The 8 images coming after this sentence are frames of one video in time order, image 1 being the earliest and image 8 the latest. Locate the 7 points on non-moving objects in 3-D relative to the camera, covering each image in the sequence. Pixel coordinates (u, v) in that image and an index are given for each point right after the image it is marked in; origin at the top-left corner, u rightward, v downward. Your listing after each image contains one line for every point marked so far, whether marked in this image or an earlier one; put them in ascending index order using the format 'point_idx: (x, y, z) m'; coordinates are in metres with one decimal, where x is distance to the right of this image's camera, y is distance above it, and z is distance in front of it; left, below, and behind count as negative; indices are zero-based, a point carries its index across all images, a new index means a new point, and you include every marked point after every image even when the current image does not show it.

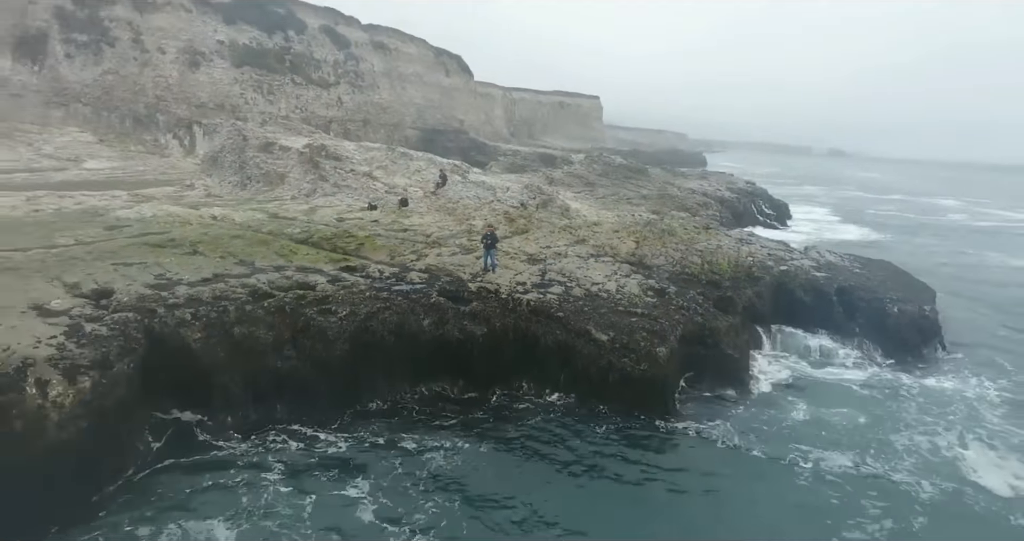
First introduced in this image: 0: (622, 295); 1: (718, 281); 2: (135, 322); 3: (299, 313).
0: (+2.7, -0.6, +14.6) m
1: (+5.8, -0.3, +16.4) m
2: (-6.9, -0.9, +10.8) m
3: (-4.4, -0.8, +12.4) m
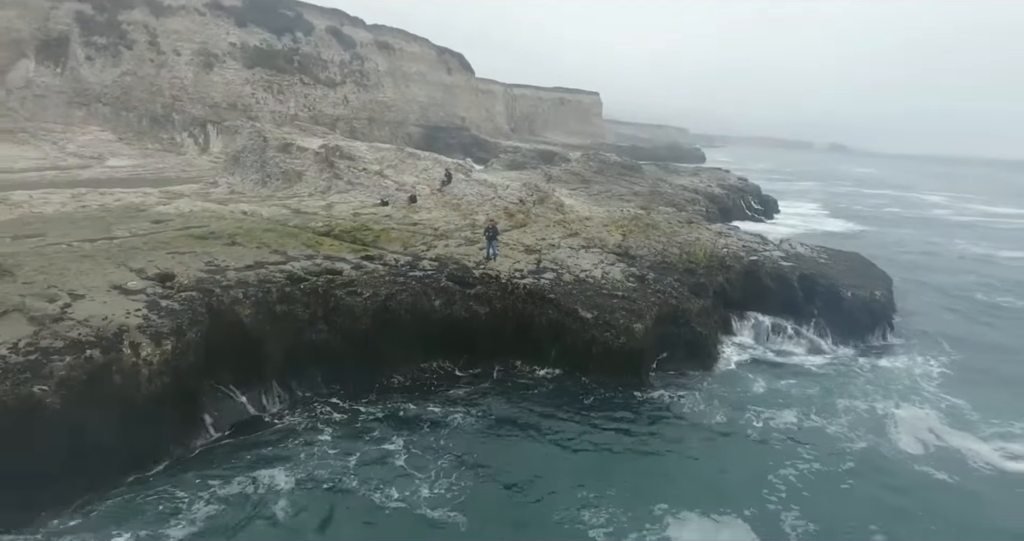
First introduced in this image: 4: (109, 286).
0: (+2.7, -0.3, +16.8) m
1: (+5.8, 0.0, +18.6) m
2: (-6.9, -0.6, +13.1) m
3: (-4.5, -0.5, +14.7) m
4: (-8.7, -0.3, +13.0) m
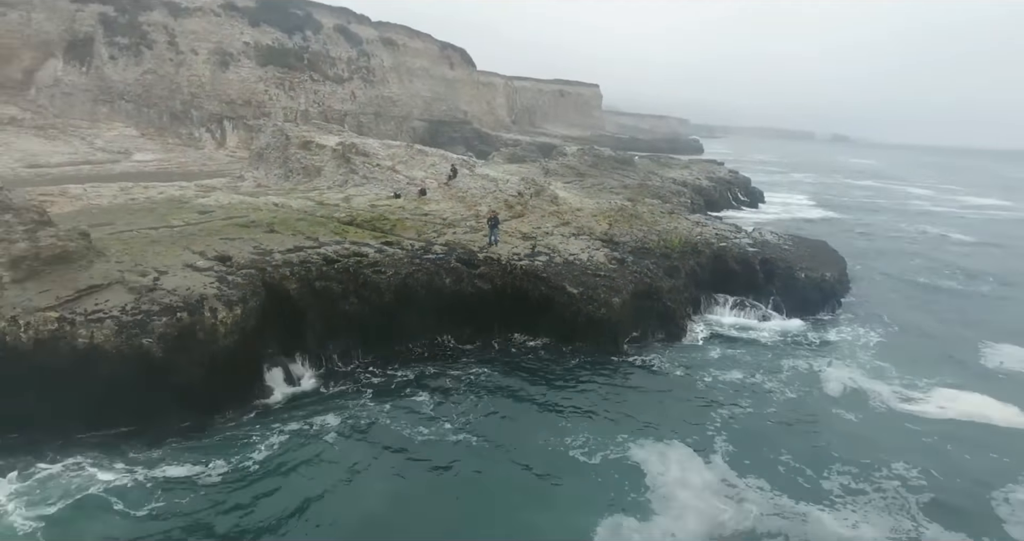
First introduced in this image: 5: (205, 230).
0: (+2.7, +0.3, +19.7) m
1: (+5.8, +0.6, +21.5) m
2: (-6.9, -0.1, +16.0) m
3: (-4.5, 0.0, +17.6) m
4: (-8.8, +0.2, +15.9) m
5: (-10.1, +1.3, +19.5) m
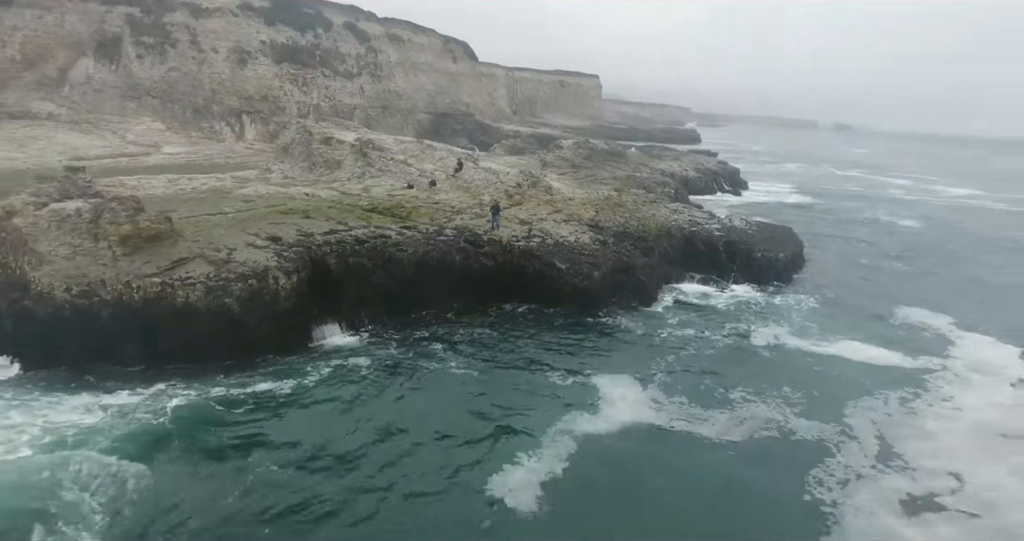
0: (+2.6, +1.1, +23.5) m
1: (+5.7, +1.4, +25.2) m
2: (-7.0, +0.6, +19.8) m
3: (-4.6, +0.8, +21.4) m
4: (-8.8, +0.9, +19.7) m
5: (-10.1, +2.1, +23.2) m
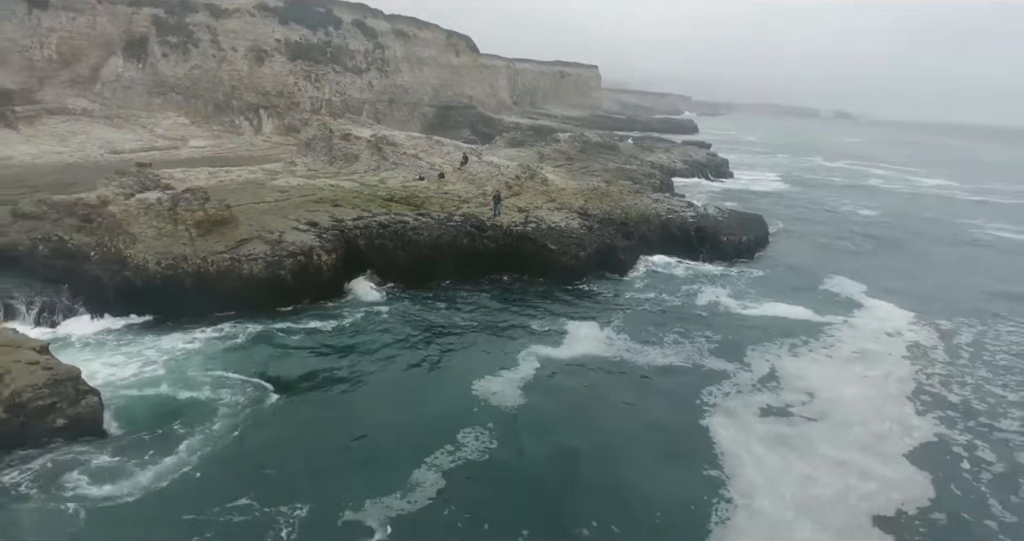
0: (+2.6, +2.0, +27.5) m
1: (+5.7, +2.4, +29.3) m
2: (-7.0, +1.4, +23.9) m
3: (-4.6, +1.6, +25.4) m
4: (-8.9, +1.8, +23.8) m
5: (-10.1, +3.0, +27.3) m
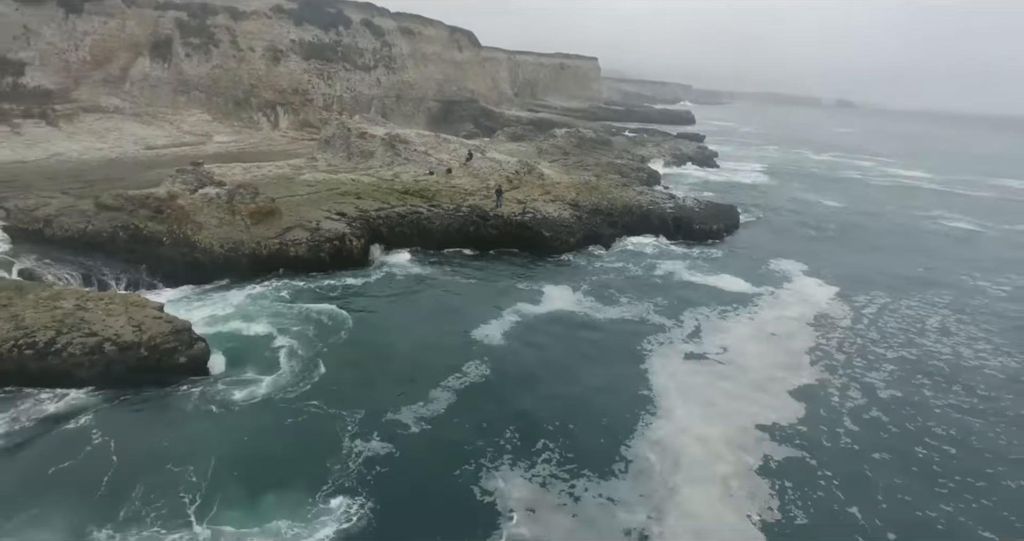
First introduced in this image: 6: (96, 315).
0: (+2.6, +2.8, +31.9) m
1: (+5.7, +3.2, +33.6) m
2: (-7.1, +2.2, +28.2) m
3: (-4.6, +2.5, +29.8) m
4: (-8.9, +2.6, +28.1) m
5: (-10.2, +3.9, +31.6) m
6: (-11.4, -1.1, +16.3) m
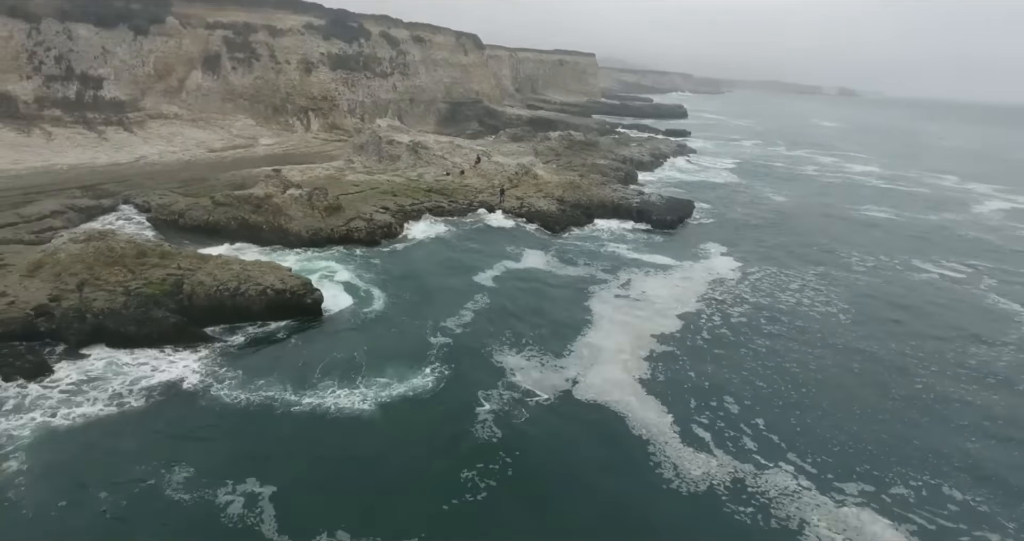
0: (+2.6, +4.2, +41.9) m
1: (+5.7, +4.7, +43.6) m
2: (-7.1, +3.5, +38.3) m
3: (-4.6, +3.8, +39.9) m
4: (-8.9, +3.9, +38.2) m
5: (-10.1, +5.3, +41.7) m
6: (-11.4, 0.0, +26.5) m
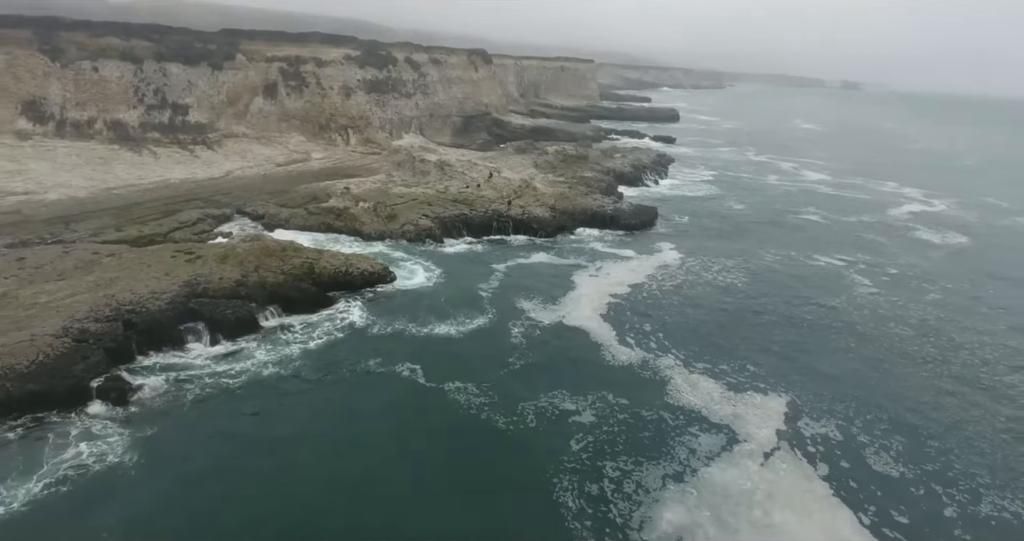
0: (+3.1, +5.1, +57.0) m
1: (+6.2, +5.6, +58.7) m
2: (-6.6, +4.5, +53.5) m
3: (-4.1, +4.7, +55.0) m
4: (-8.4, +4.8, +53.4) m
5: (-9.6, +6.3, +56.8) m
6: (-11.0, +0.7, +41.8) m
